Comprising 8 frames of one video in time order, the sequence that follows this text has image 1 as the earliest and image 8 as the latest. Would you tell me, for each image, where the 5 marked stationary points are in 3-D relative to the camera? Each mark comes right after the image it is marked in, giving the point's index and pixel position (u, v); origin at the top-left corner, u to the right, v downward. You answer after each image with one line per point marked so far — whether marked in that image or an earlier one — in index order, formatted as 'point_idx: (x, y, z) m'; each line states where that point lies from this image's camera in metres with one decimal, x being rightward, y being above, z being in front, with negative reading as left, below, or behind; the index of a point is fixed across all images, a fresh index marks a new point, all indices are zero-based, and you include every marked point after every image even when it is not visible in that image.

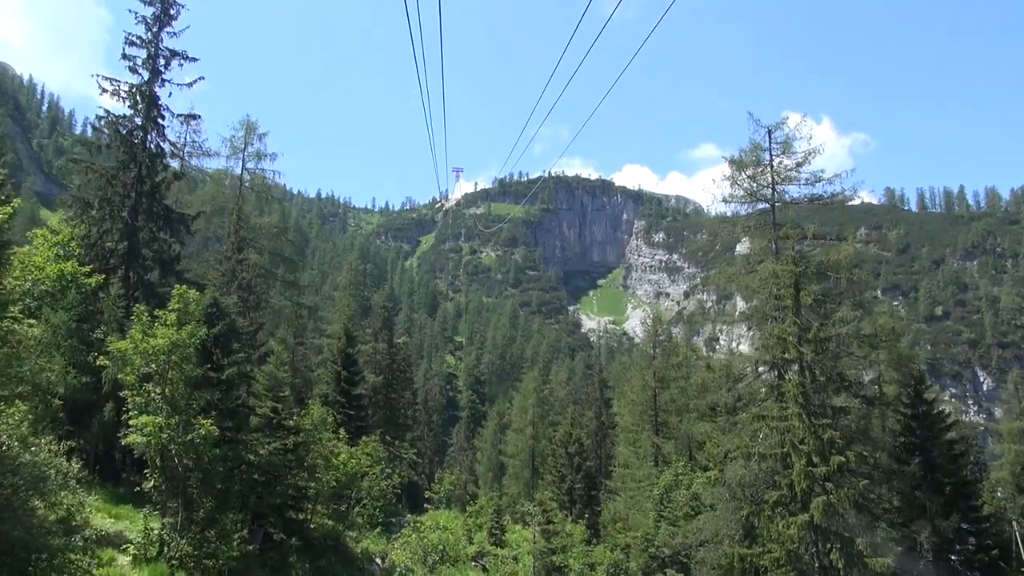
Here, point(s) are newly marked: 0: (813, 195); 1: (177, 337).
0: (+8.5, +2.7, +19.7) m
1: (-7.1, -1.0, +14.9) m
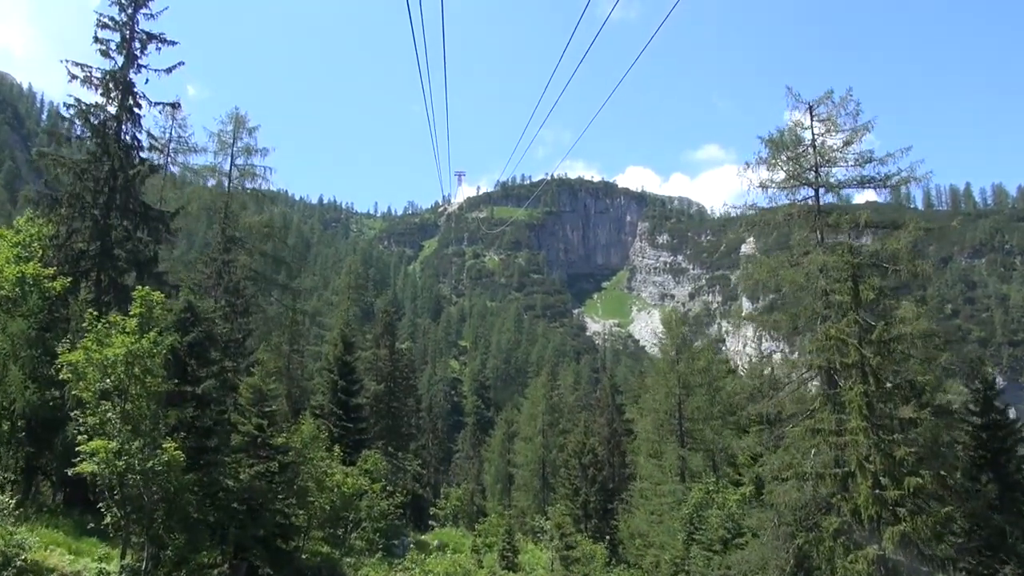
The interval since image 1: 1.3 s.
0: (+8.8, +2.8, +17.5) m
1: (-6.8, -1.0, +12.8) m
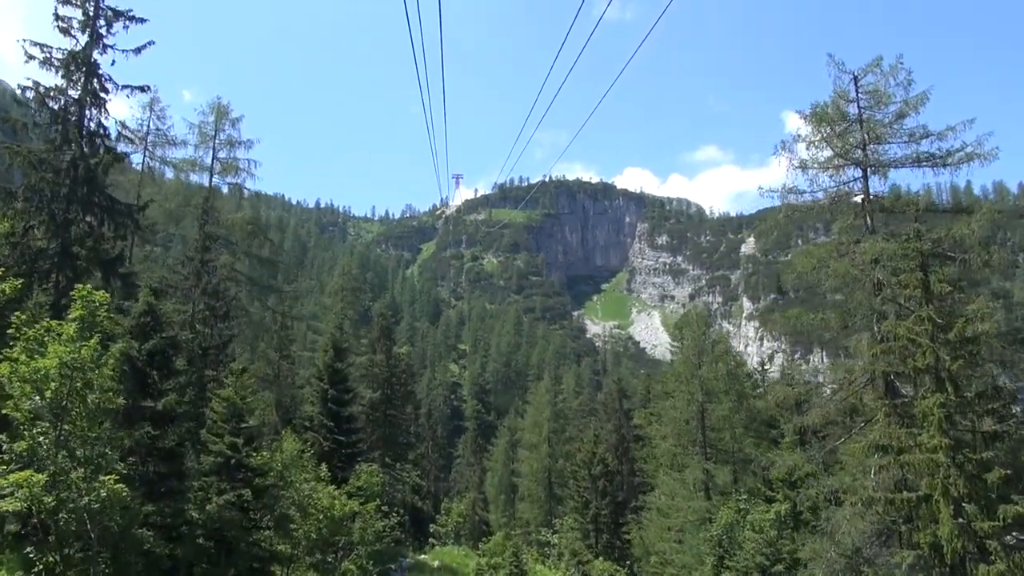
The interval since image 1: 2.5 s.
0: (+8.9, +3.0, +15.4) m
1: (-6.6, -1.0, +10.7) m
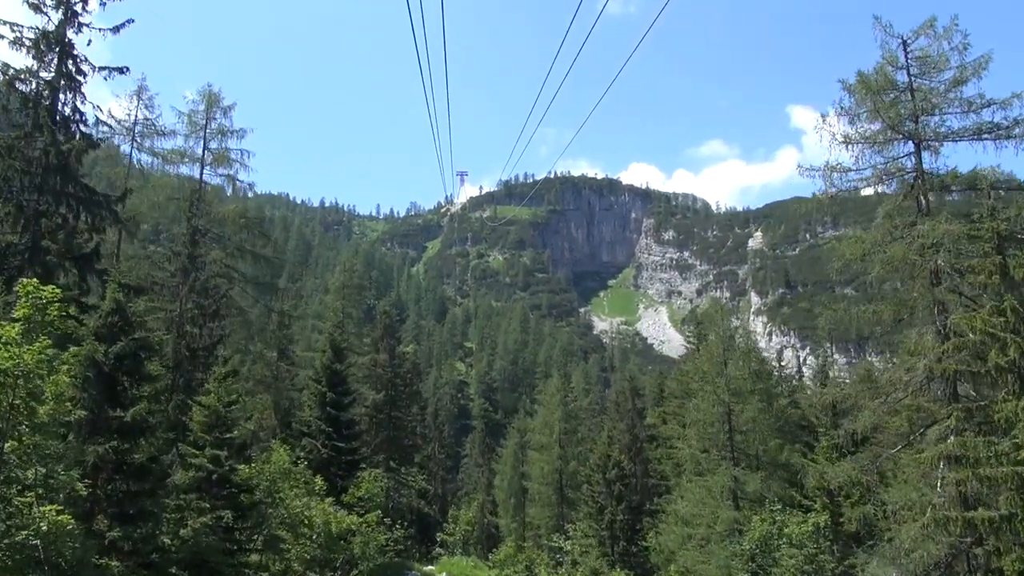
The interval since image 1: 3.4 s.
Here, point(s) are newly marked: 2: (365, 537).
0: (+9.1, +3.2, +13.7) m
1: (-6.4, -1.0, +9.1) m
2: (-4.0, -6.7, +19.0) m
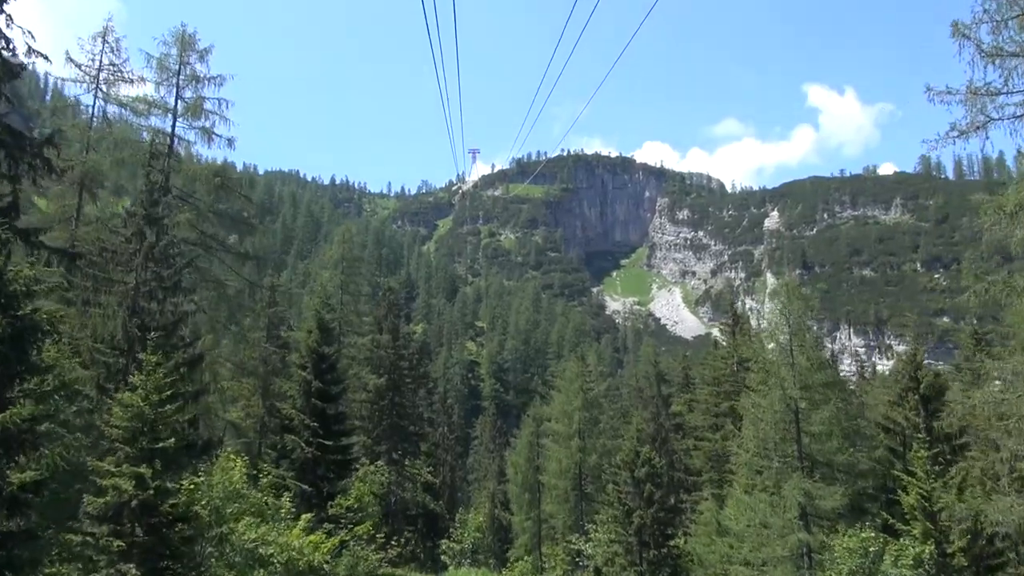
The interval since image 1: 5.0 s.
0: (+9.5, +3.7, +9.8) m
1: (-6.1, -0.5, +5.6) m
2: (-3.5, -6.0, +15.5) m
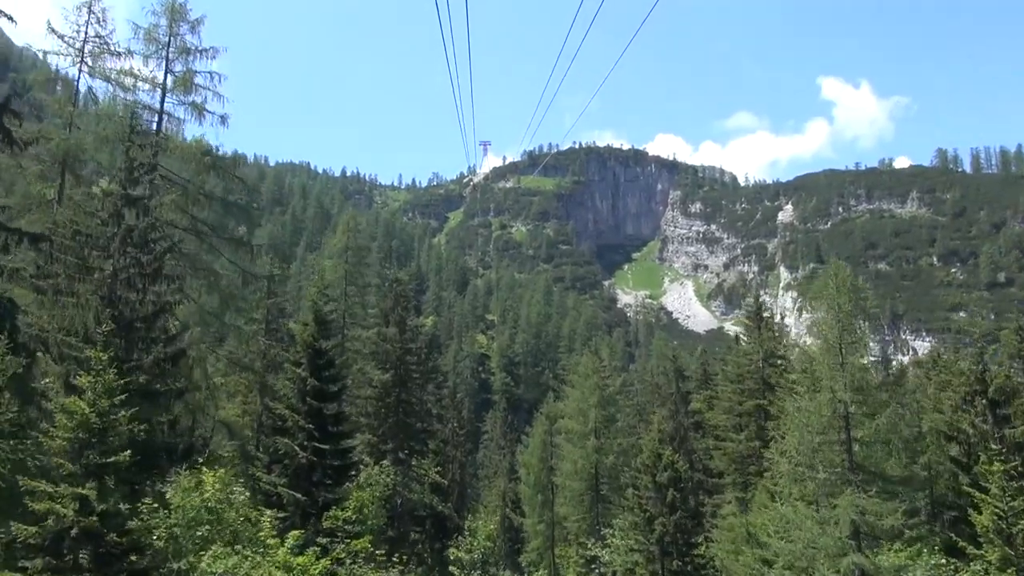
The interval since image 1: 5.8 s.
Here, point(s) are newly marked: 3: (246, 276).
0: (+9.8, +3.8, +7.8) m
1: (-5.9, -0.3, +3.9) m
2: (-3.2, -5.8, +13.9) m
3: (-7.4, +0.3, +19.7) m
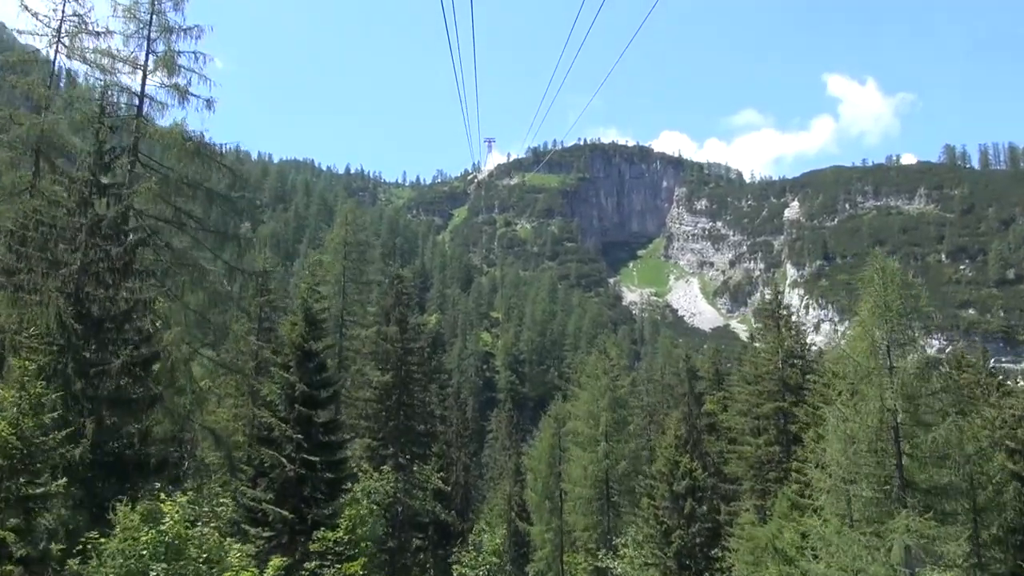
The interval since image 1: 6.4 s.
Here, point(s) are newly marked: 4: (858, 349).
0: (+9.9, +3.9, +6.1) m
1: (-5.8, -0.3, +2.3) m
2: (-3.0, -5.7, +12.3) m
3: (-7.2, +0.4, +18.1) m
4: (+8.0, -1.6, +17.7) m
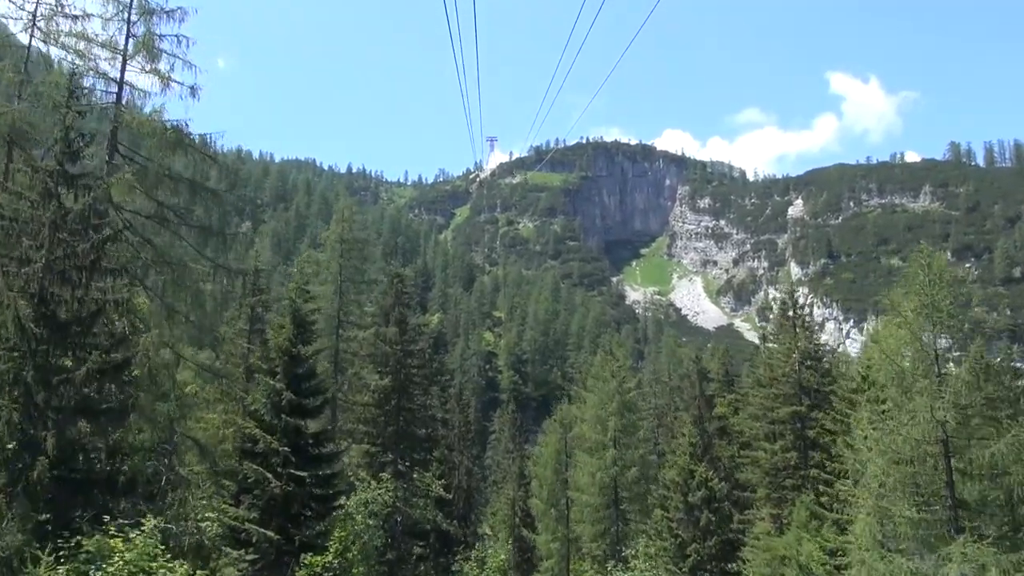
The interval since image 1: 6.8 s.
0: (+10.0, +3.9, +4.8) m
1: (-5.7, -0.3, +1.0) m
2: (-2.9, -5.7, +11.0) m
3: (-7.1, +0.4, +16.8) m
4: (+8.2, -1.5, +16.3) m
